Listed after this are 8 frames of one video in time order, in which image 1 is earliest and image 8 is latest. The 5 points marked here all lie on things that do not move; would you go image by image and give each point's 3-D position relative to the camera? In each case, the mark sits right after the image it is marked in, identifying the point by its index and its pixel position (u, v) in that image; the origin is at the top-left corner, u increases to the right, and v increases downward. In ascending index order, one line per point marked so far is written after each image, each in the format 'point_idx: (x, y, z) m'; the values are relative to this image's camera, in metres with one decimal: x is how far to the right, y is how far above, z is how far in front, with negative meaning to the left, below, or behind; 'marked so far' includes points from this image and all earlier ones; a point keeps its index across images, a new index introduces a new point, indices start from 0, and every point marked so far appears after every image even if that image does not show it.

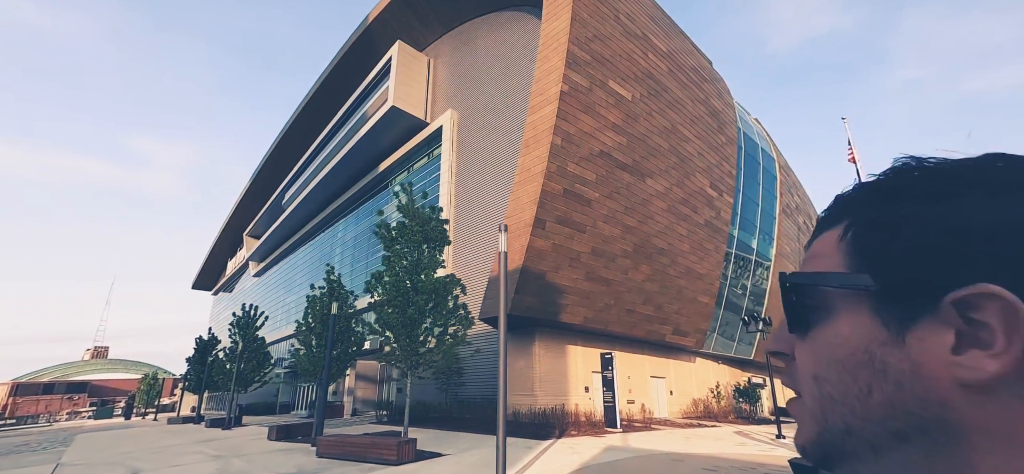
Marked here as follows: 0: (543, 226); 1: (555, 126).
0: (+1.7, +0.4, +20.4) m
1: (+2.3, +4.7, +20.8) m
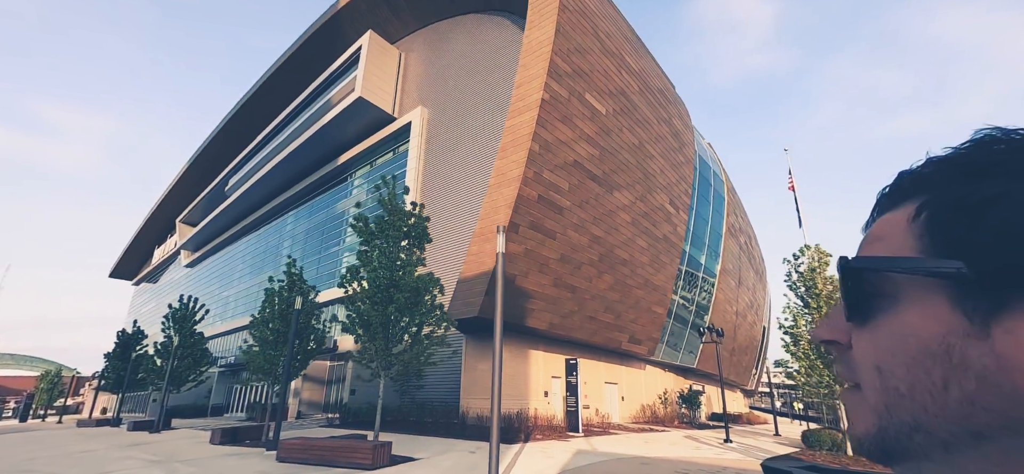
0: (+0.4, +0.2, +20.5) m
1: (+1.2, +4.5, +21.0) m
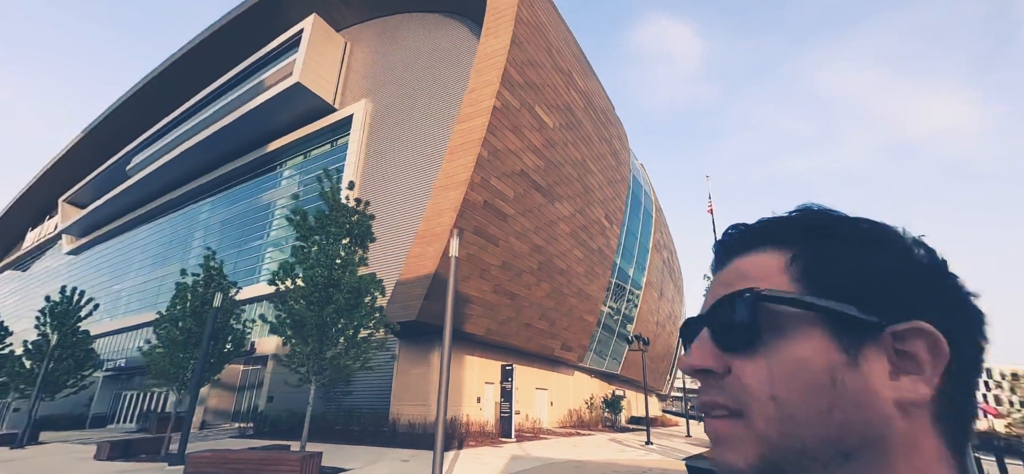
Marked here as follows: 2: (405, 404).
0: (-2.1, 0.0, +20.2) m
1: (-1.2, +4.3, +20.9) m
2: (-4.7, -7.3, +20.7) m
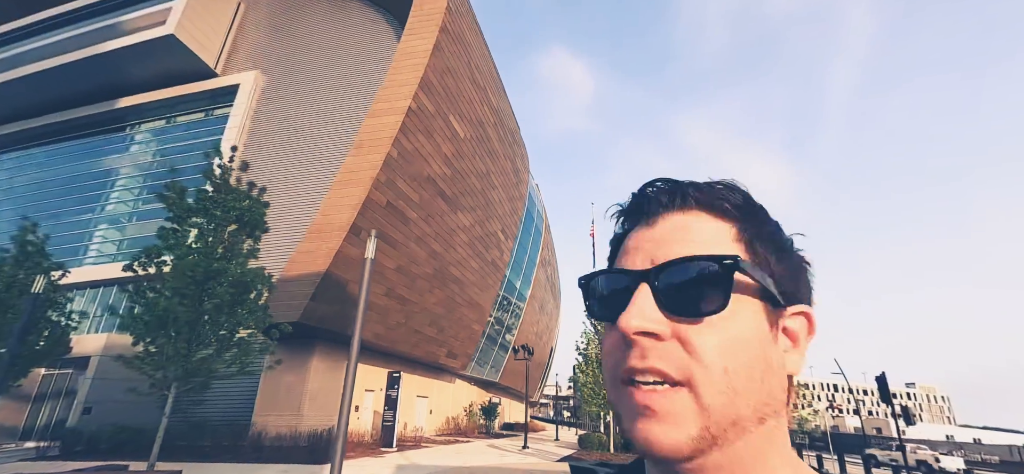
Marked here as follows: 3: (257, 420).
0: (-6.1, +0.1, +18.8) m
1: (-5.0, +4.2, +19.8) m
2: (-9.5, -6.9, +18.4) m
3: (-9.9, -7.0, +18.3) m
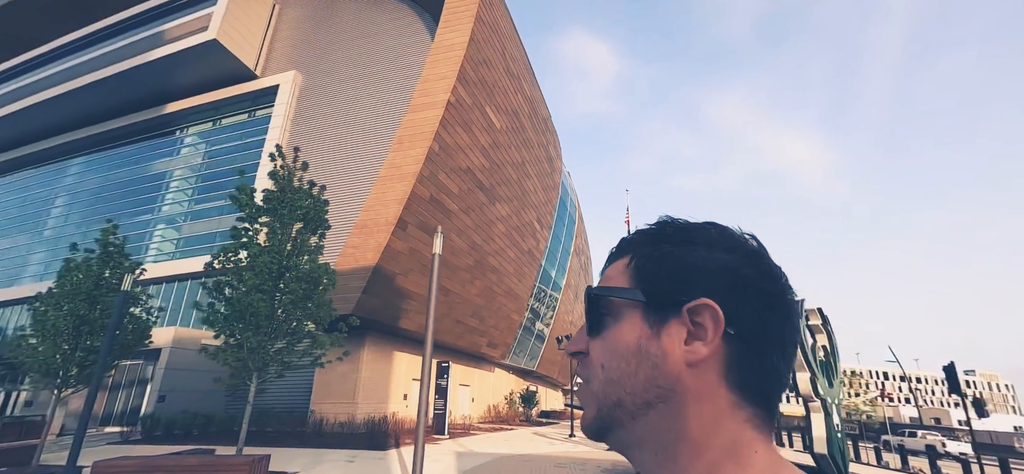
0: (-4.4, +0.4, +19.3) m
1: (-3.3, +4.5, +20.2) m
2: (-7.6, -6.7, +19.2) m
3: (-8.0, -6.9, +19.2) m
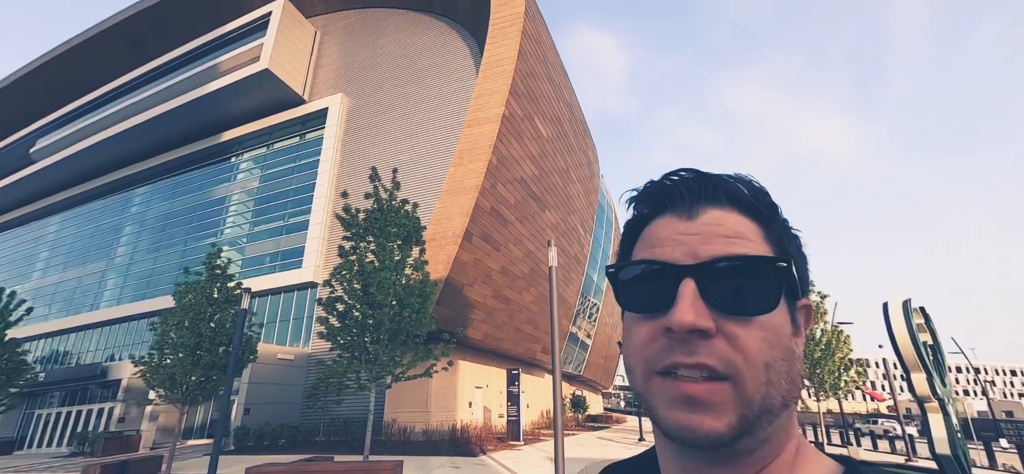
0: (-1.7, -0.1, +20.0) m
1: (-0.8, +4.1, +20.9) m
2: (-4.6, -7.4, +19.9) m
3: (-5.1, -7.5, +19.9) m
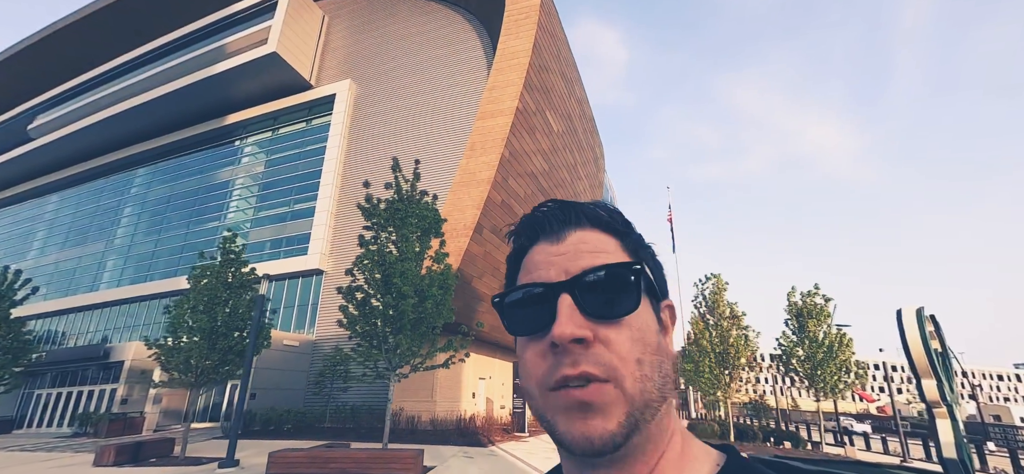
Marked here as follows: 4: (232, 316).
0: (-1.3, +0.2, +20.0) m
1: (-0.2, +4.4, +20.9) m
2: (-4.4, -6.9, +20.1) m
3: (-4.8, -7.1, +20.0) m
4: (-8.0, -2.3, +13.5) m
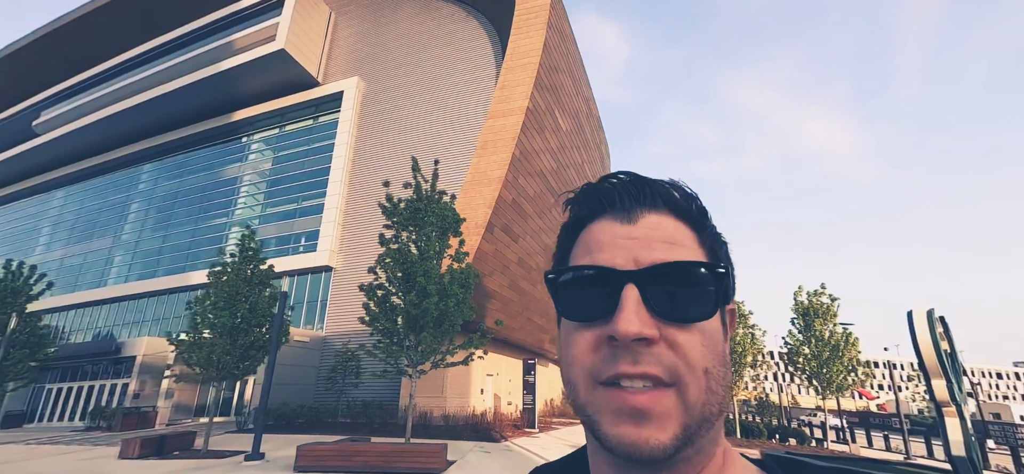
0: (-0.8, +0.3, +20.3) m
1: (+0.3, +4.5, +21.0) m
2: (-4.0, -6.9, +20.3) m
3: (-4.4, -7.0, +20.3) m
4: (-7.6, -2.2, +13.7) m
